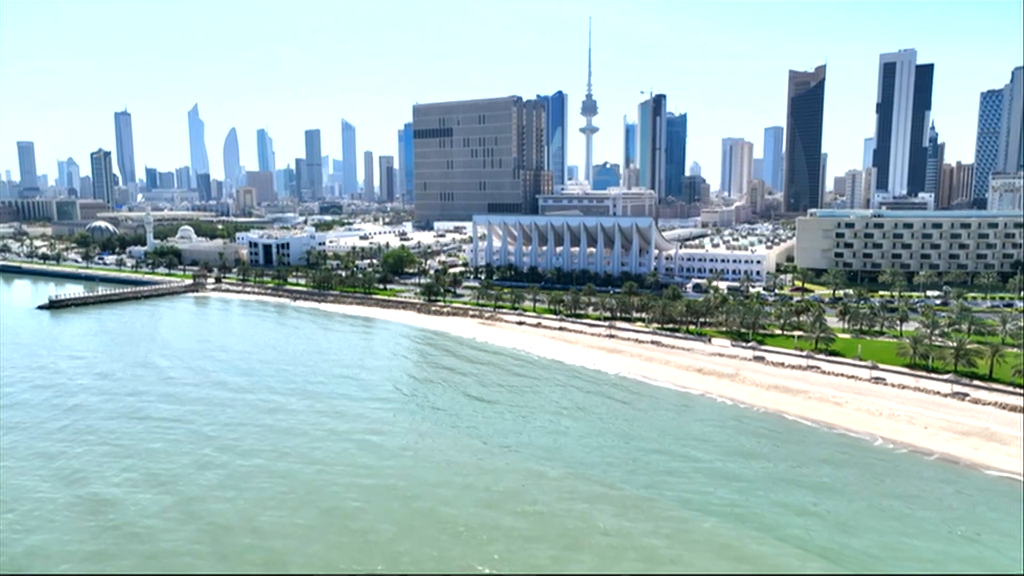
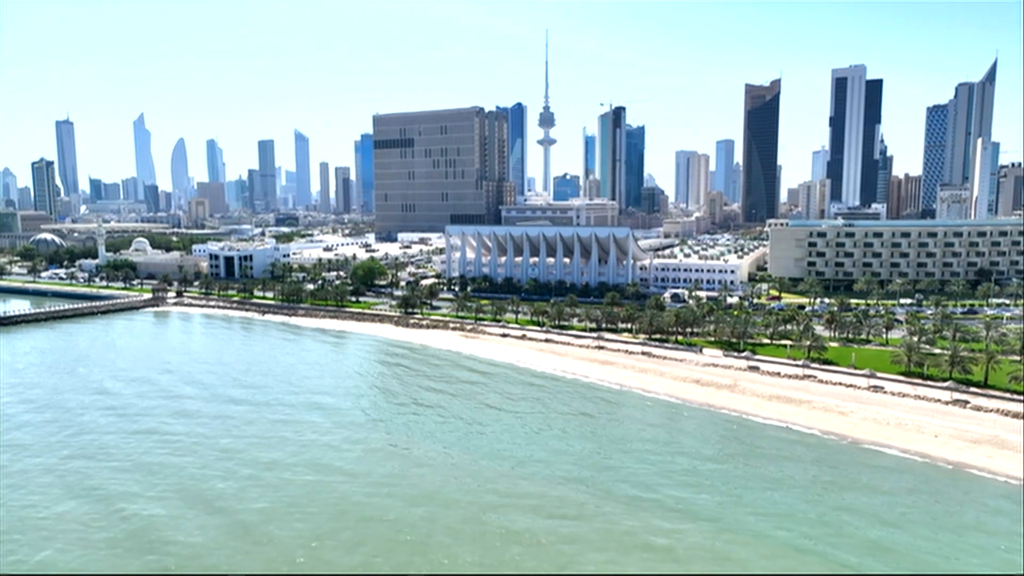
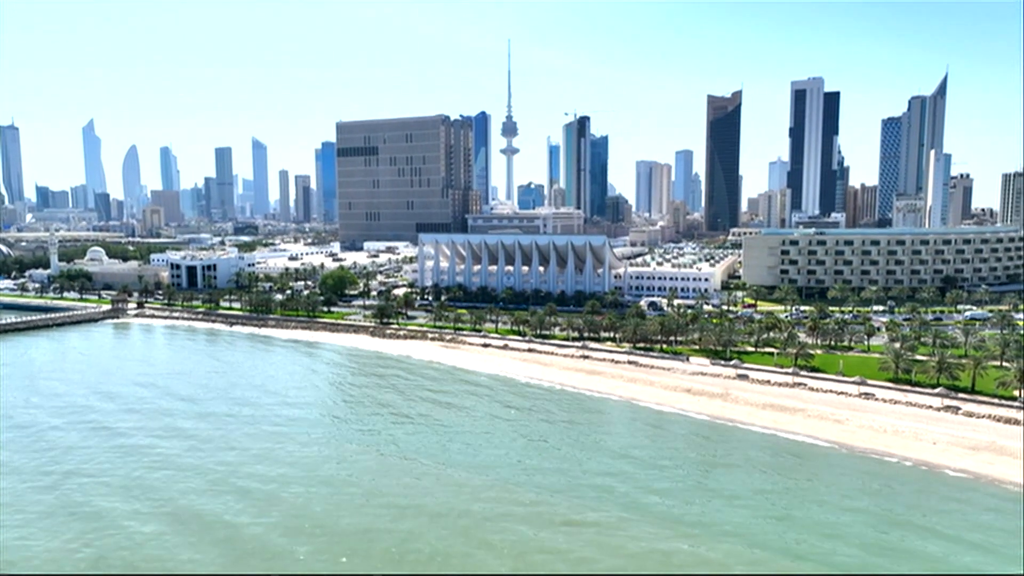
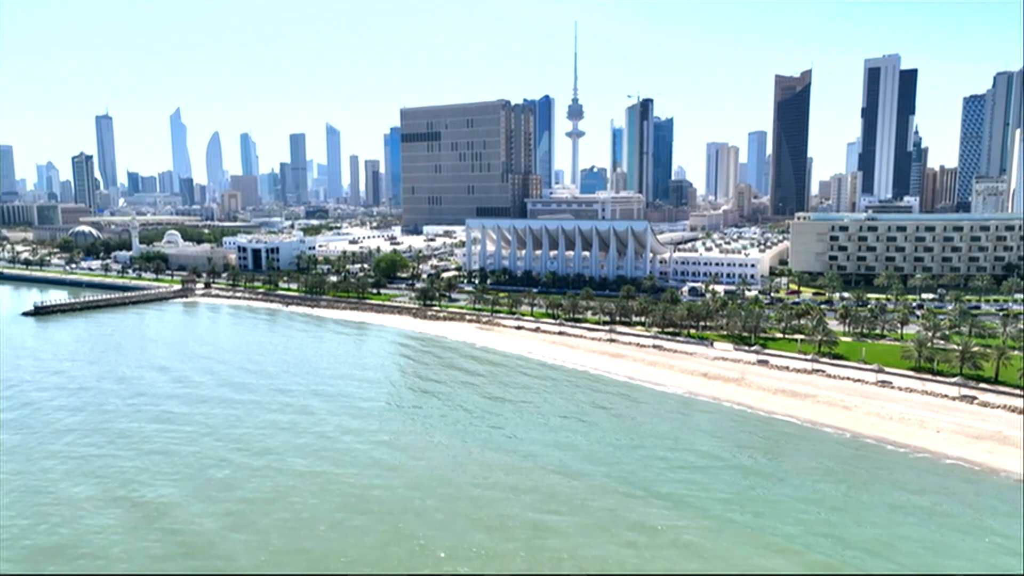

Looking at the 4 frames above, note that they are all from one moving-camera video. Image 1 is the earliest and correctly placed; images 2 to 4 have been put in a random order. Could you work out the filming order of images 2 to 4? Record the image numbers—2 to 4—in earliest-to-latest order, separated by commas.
4, 2, 3
